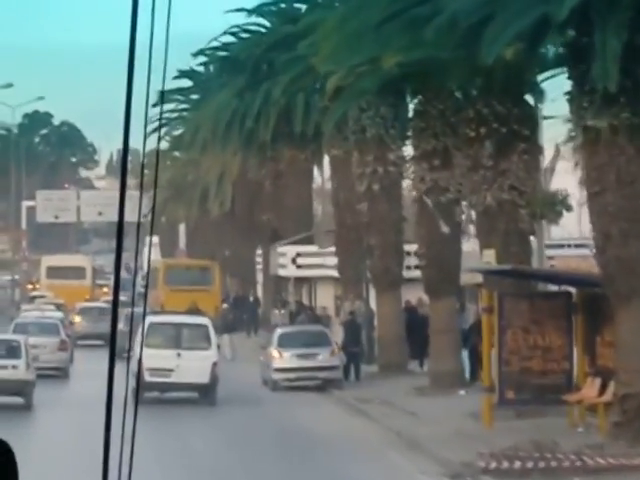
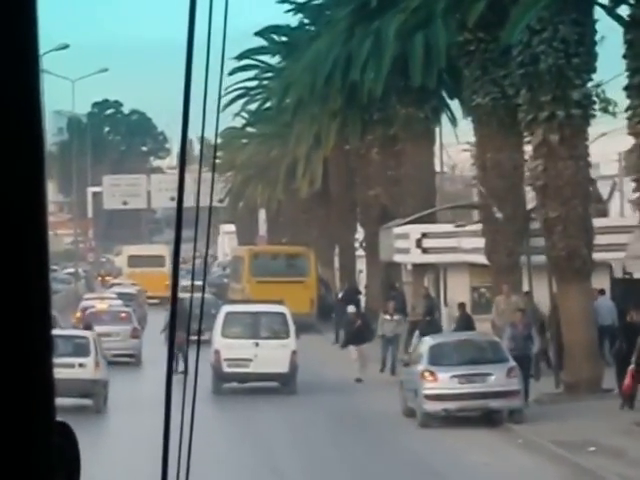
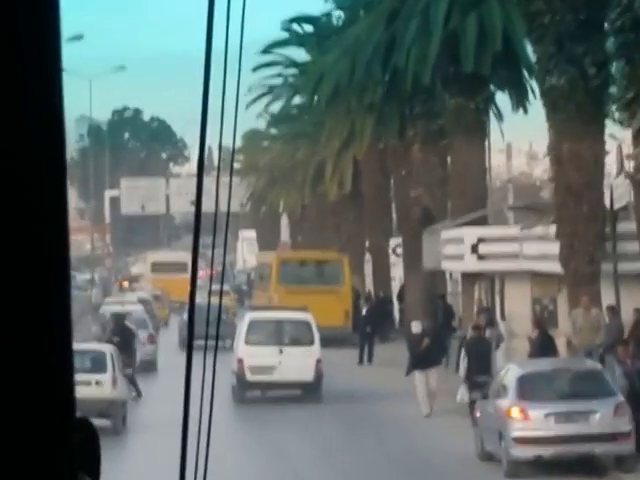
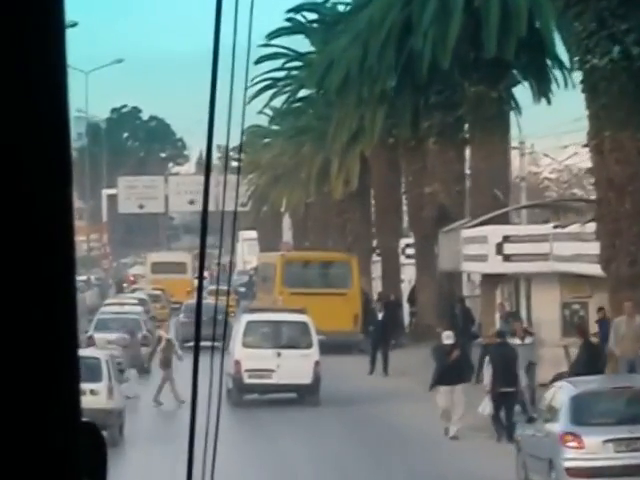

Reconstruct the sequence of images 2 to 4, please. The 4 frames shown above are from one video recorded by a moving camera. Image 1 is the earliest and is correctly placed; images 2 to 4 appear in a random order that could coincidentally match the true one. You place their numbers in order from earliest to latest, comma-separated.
2, 3, 4
